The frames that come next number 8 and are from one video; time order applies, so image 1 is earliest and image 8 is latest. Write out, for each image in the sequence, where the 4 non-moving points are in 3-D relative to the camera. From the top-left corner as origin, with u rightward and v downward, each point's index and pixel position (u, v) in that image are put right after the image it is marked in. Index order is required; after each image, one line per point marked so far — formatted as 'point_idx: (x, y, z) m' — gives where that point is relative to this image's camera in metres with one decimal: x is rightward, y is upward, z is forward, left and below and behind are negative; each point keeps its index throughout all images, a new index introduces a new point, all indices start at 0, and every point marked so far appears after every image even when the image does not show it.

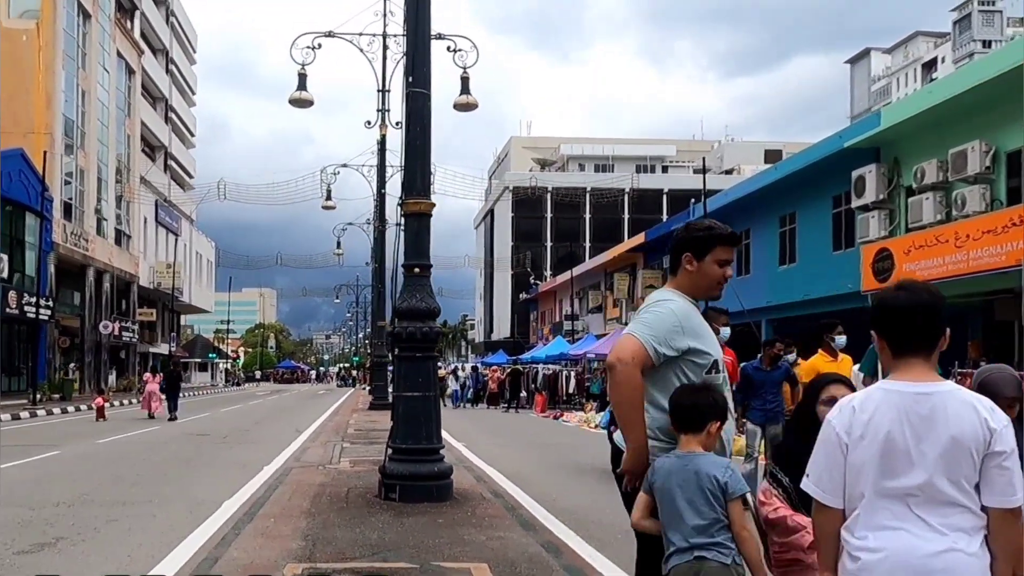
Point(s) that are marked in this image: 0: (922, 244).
0: (+9.1, +1.0, +21.1) m
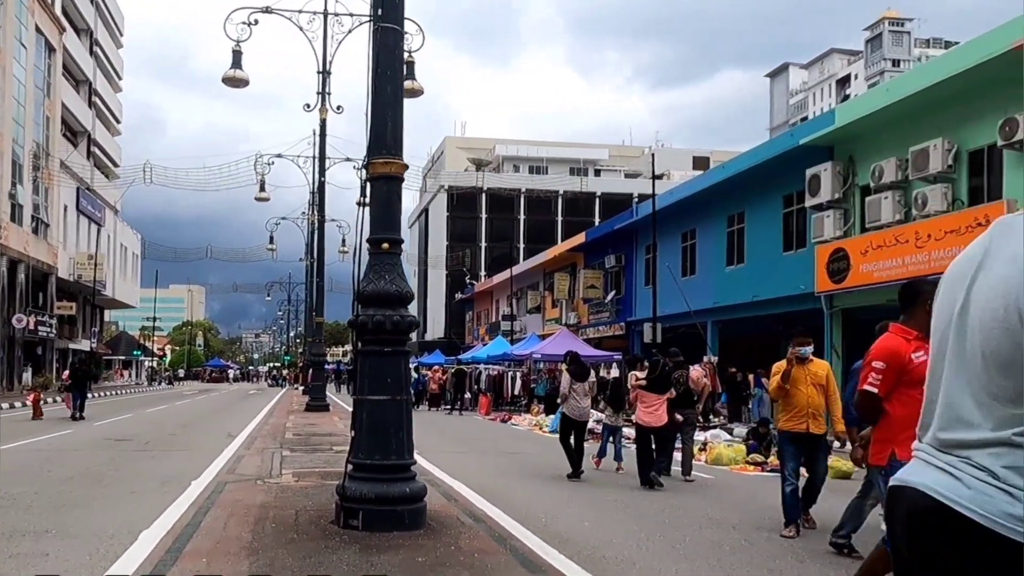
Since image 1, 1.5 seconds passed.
0: (+7.9, +0.9, +20.8) m
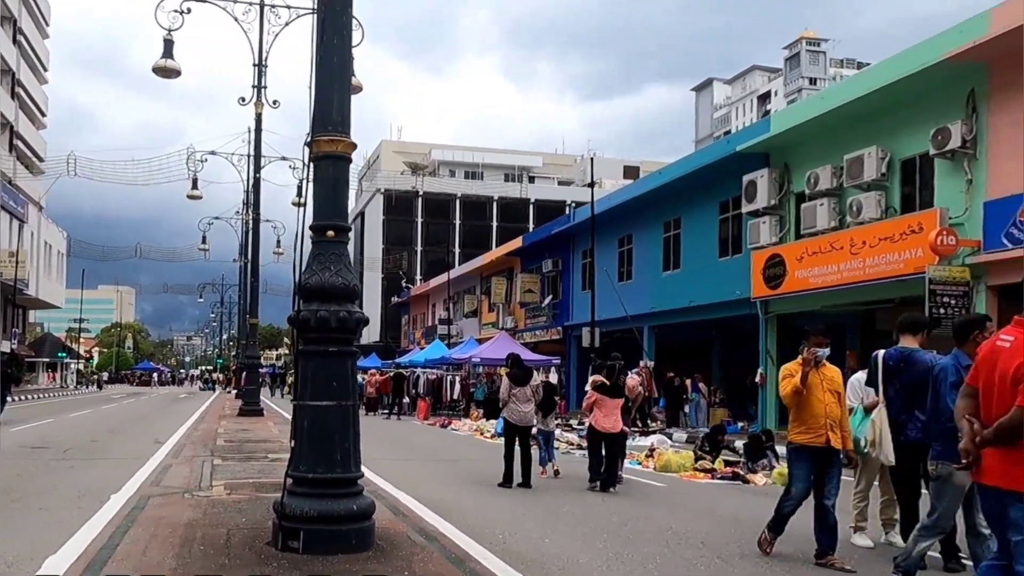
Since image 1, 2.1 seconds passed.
0: (+6.6, +0.8, +21.0) m
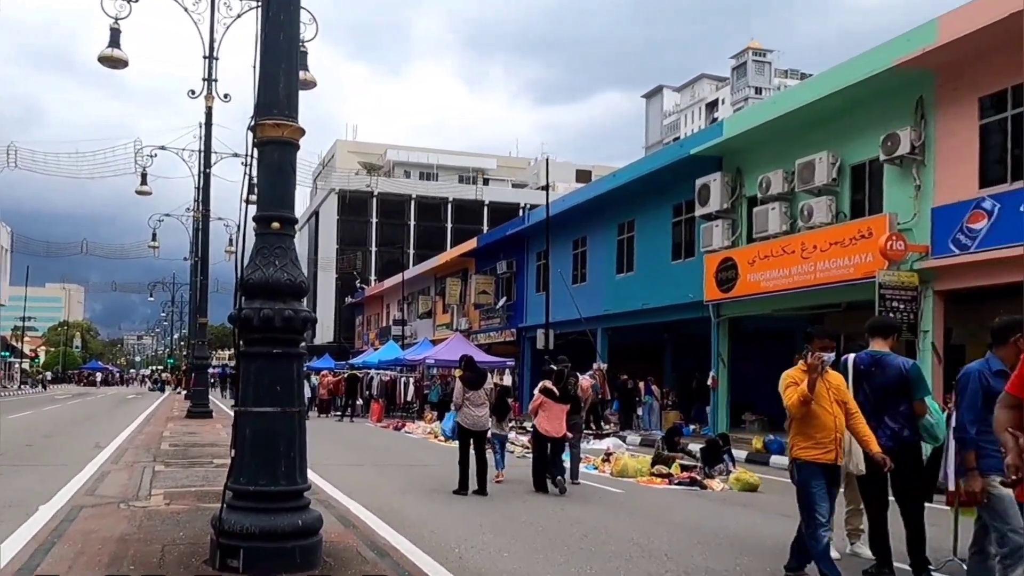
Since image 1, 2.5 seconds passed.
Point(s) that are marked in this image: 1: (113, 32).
0: (+5.6, +0.7, +21.0) m
1: (-6.0, +3.8, +14.2) m
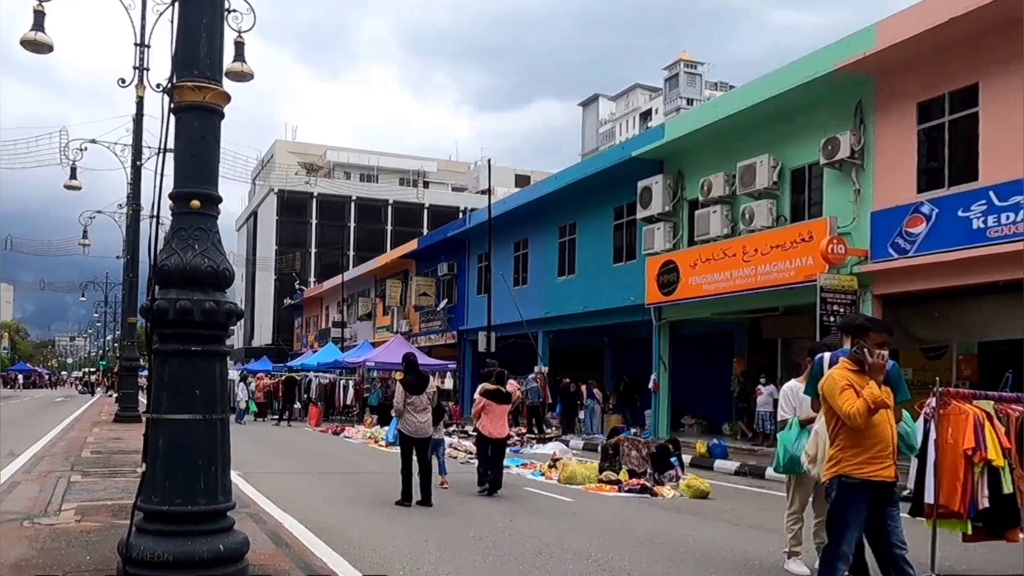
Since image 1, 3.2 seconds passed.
0: (+4.4, +0.7, +21.1) m
1: (-6.8, +3.8, +13.5) m
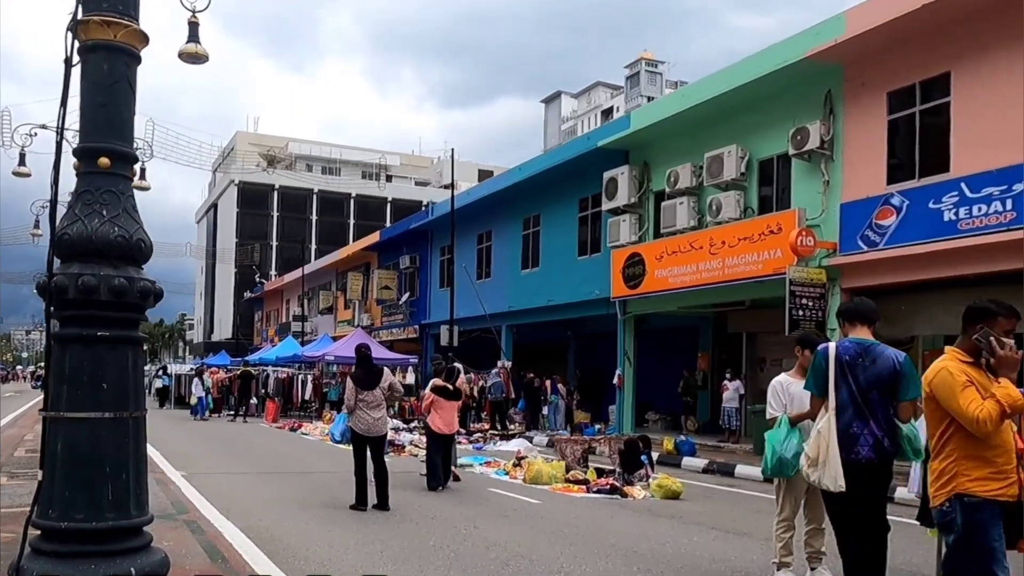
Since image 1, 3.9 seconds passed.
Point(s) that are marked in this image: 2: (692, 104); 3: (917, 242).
0: (+3.6, +0.8, +20.7) m
1: (-7.3, +4.0, +12.7) m
2: (+3.8, +3.8, +20.0) m
3: (+6.4, +0.7, +15.1) m
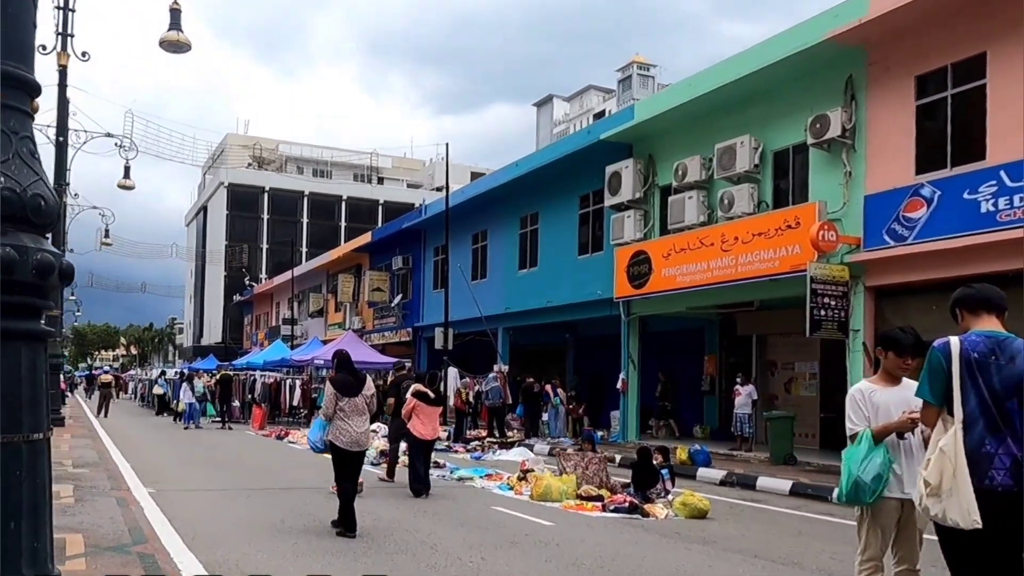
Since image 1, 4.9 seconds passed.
0: (+3.6, +0.8, +19.6) m
1: (-7.2, +4.0, +11.5) m
2: (+3.8, +3.9, +18.9) m
3: (+6.5, +0.8, +14.0) m
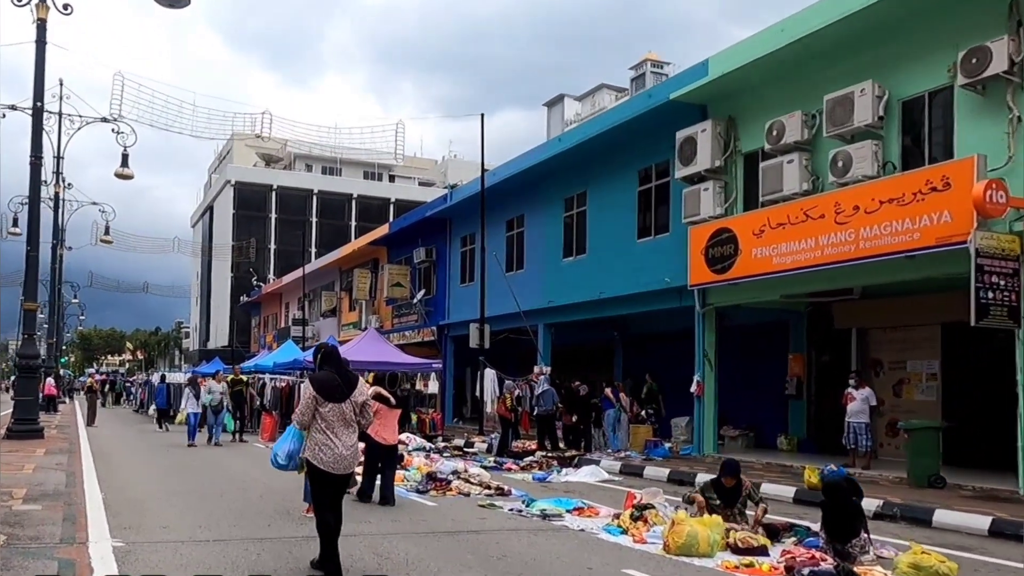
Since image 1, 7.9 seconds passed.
0: (+4.6, +1.1, +16.2) m
1: (-6.2, +4.3, +8.3) m
2: (+4.8, +4.2, +15.5) m
3: (+7.5, +1.1, +10.6) m
